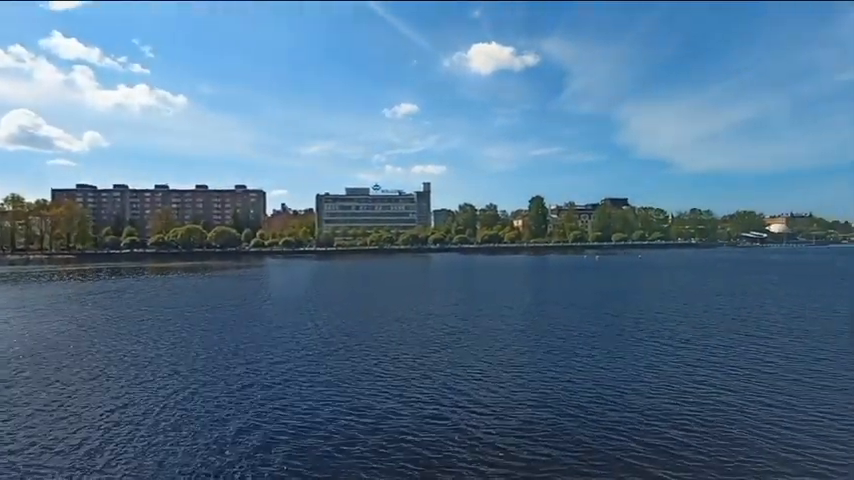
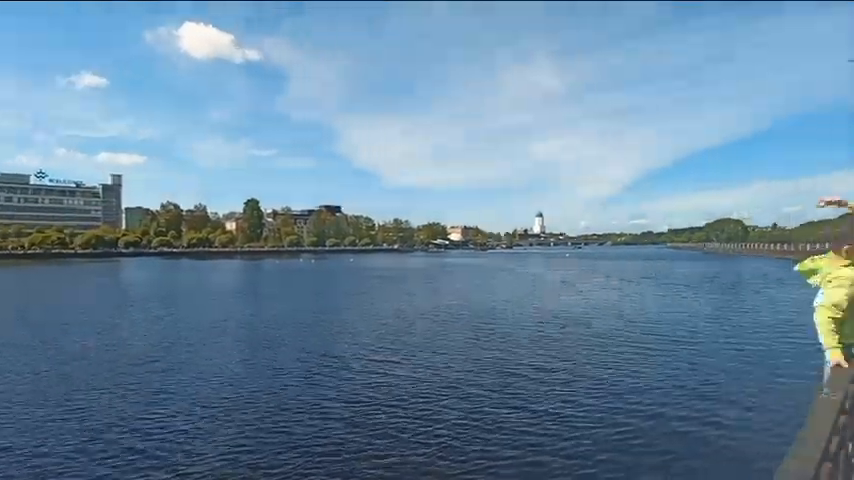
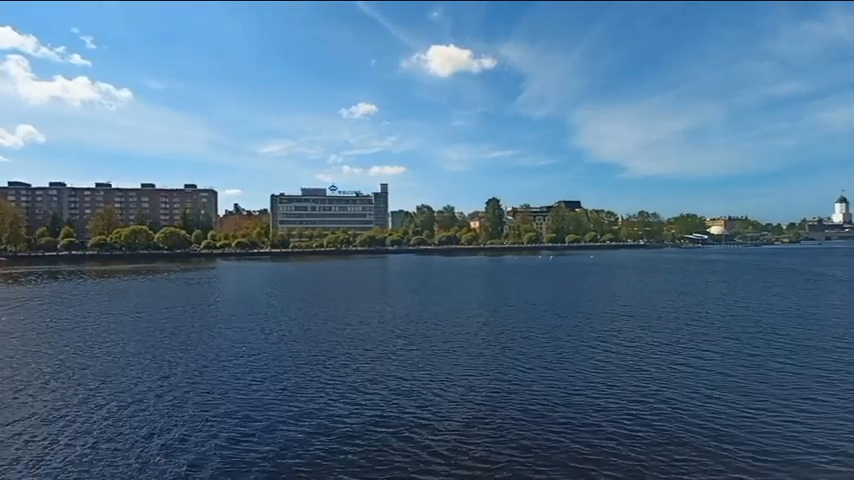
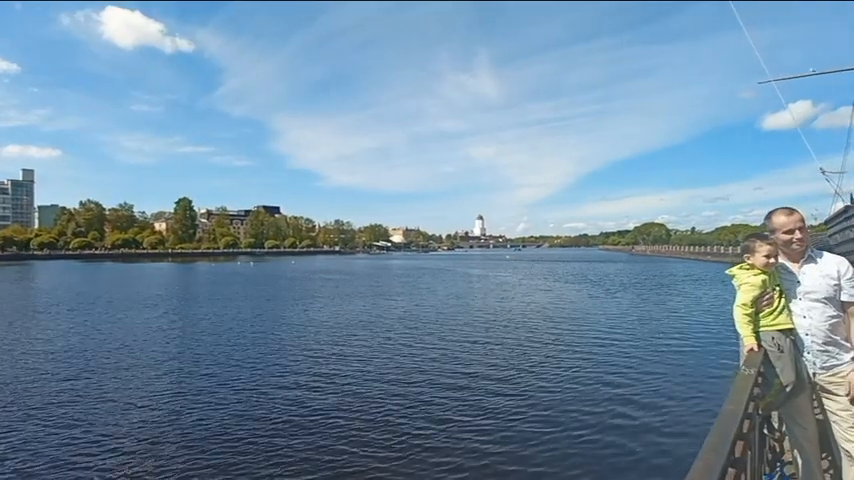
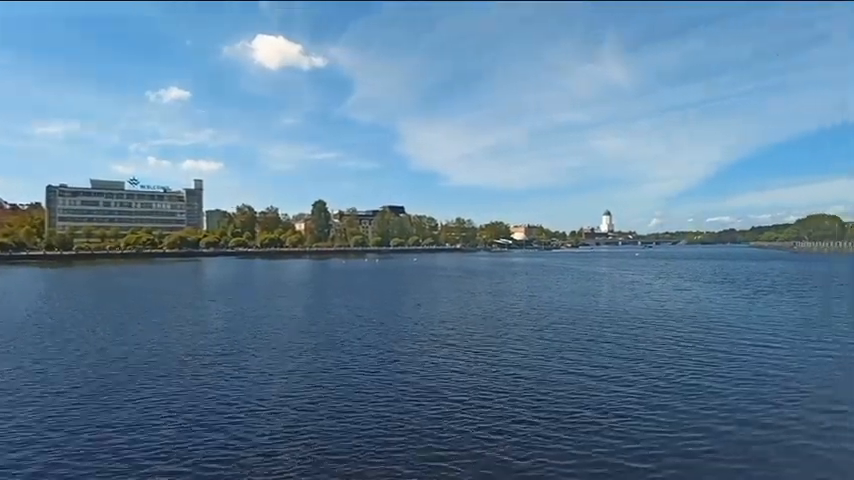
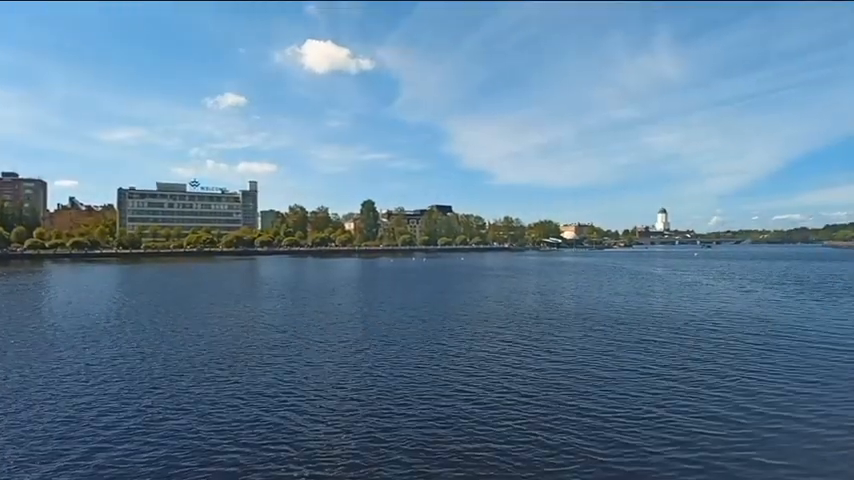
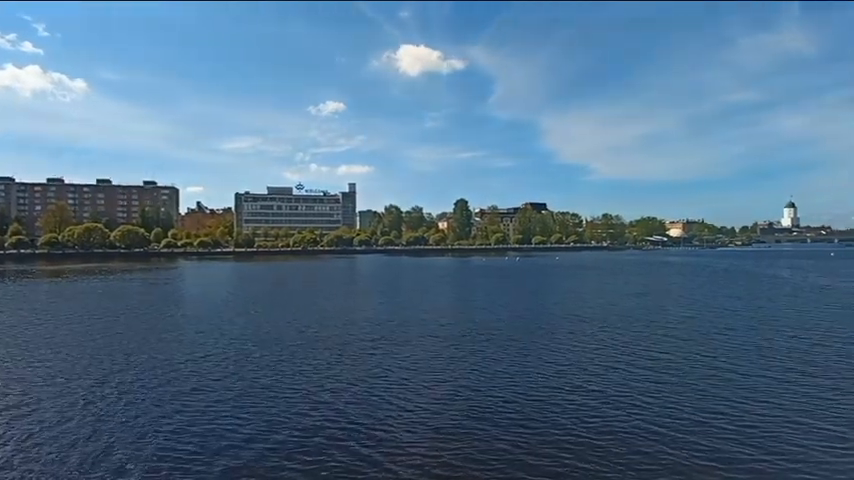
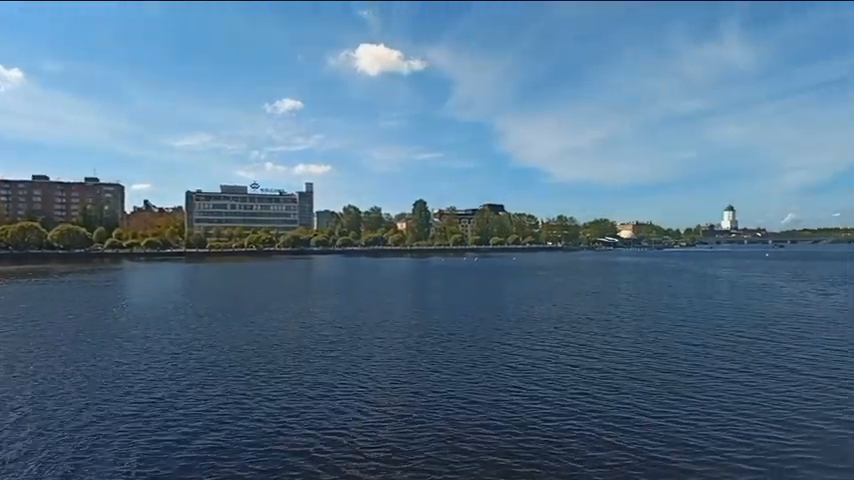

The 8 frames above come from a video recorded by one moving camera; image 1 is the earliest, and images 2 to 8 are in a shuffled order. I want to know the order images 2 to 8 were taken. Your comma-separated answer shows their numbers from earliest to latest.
3, 7, 8, 6, 5, 2, 4
